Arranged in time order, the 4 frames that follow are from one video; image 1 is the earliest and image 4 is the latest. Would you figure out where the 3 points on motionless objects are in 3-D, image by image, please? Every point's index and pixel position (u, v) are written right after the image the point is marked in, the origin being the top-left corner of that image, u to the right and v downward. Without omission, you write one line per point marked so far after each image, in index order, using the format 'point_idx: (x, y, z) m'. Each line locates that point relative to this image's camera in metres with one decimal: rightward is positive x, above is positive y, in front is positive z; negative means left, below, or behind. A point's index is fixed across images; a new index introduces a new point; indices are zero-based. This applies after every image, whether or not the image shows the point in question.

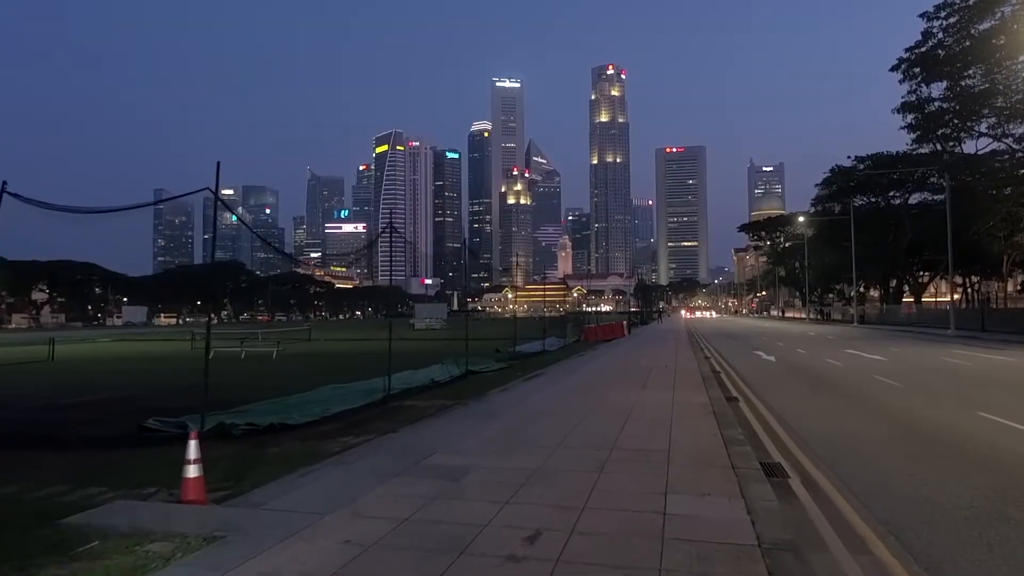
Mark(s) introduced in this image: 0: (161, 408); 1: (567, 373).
0: (-6.9, -2.5, +15.5) m
1: (+1.3, -2.1, +19.4) m
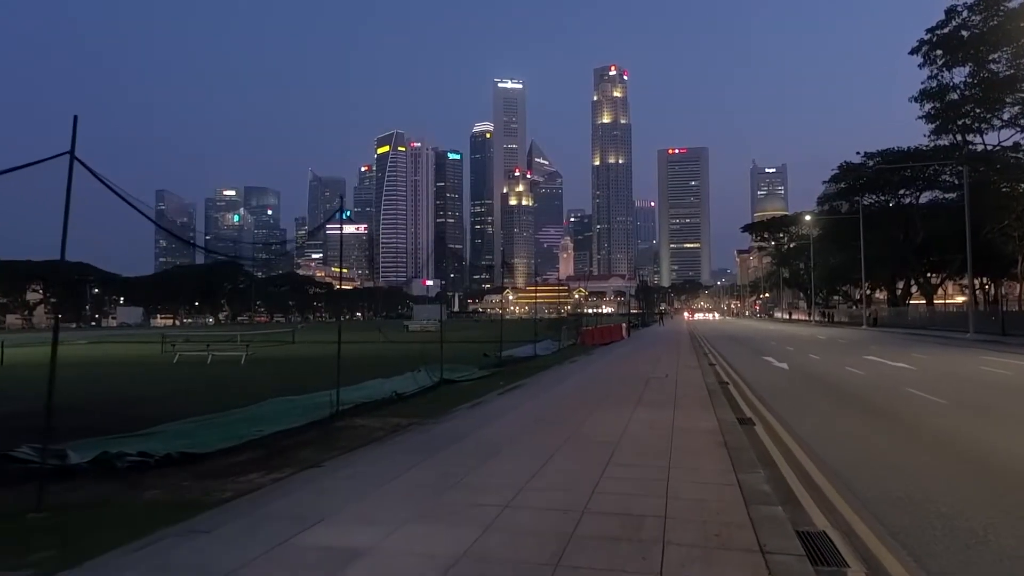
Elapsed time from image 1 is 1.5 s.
0: (-7.2, -2.4, +13.8) m
1: (+1.0, -2.1, +17.7) m
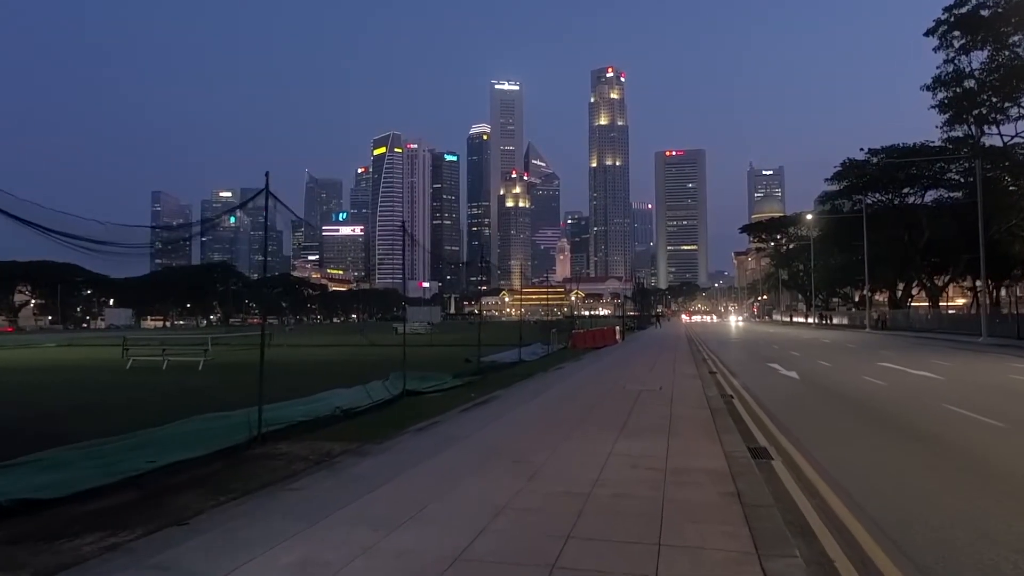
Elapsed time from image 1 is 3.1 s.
0: (-7.6, -2.4, +12.1) m
1: (+0.6, -2.1, +16.1) m
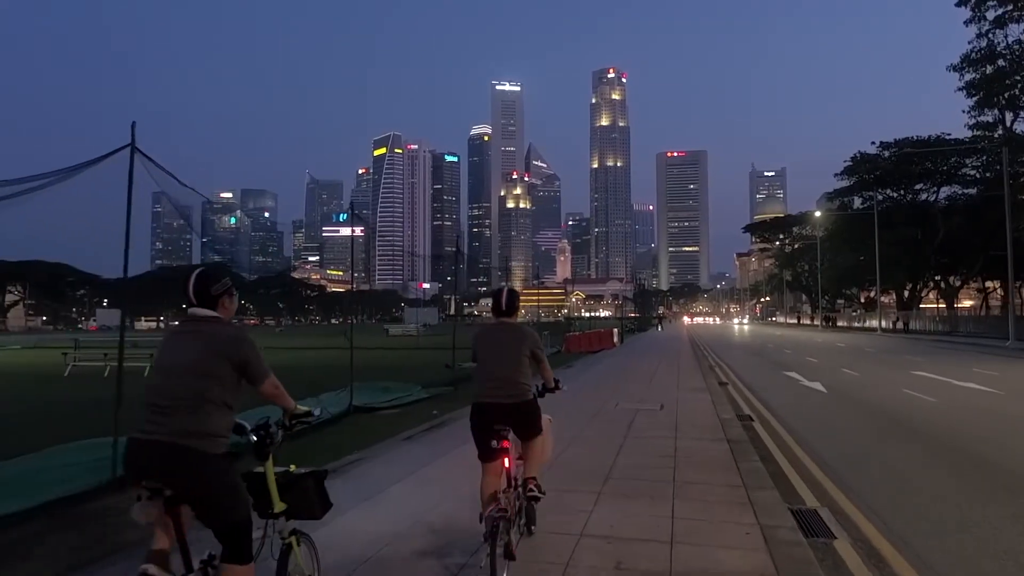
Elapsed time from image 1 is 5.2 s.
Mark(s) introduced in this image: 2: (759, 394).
0: (-8.0, -2.3, +10.1) m
1: (+0.2, -2.1, +14.0) m
2: (+5.8, -2.4, +19.0) m
